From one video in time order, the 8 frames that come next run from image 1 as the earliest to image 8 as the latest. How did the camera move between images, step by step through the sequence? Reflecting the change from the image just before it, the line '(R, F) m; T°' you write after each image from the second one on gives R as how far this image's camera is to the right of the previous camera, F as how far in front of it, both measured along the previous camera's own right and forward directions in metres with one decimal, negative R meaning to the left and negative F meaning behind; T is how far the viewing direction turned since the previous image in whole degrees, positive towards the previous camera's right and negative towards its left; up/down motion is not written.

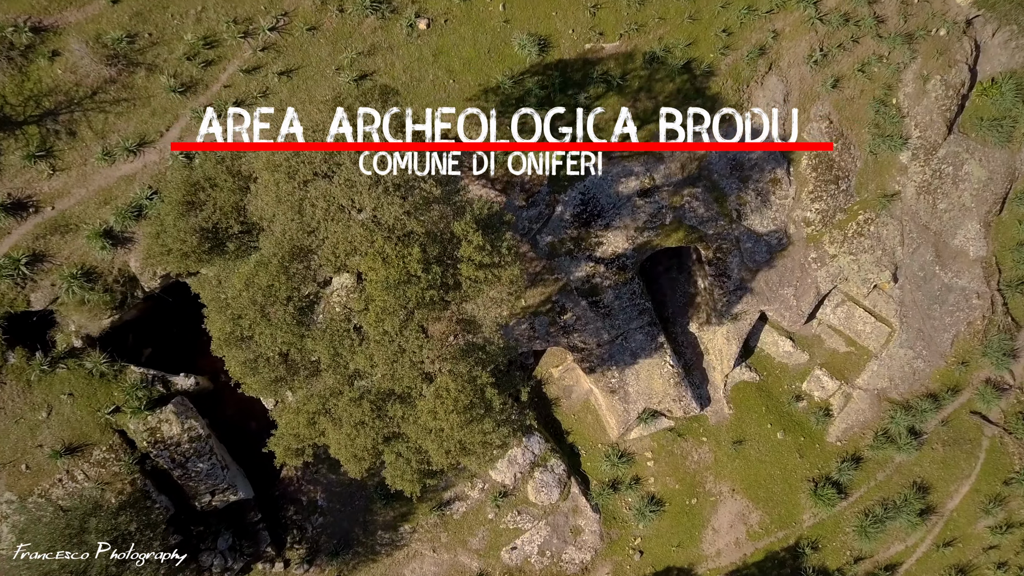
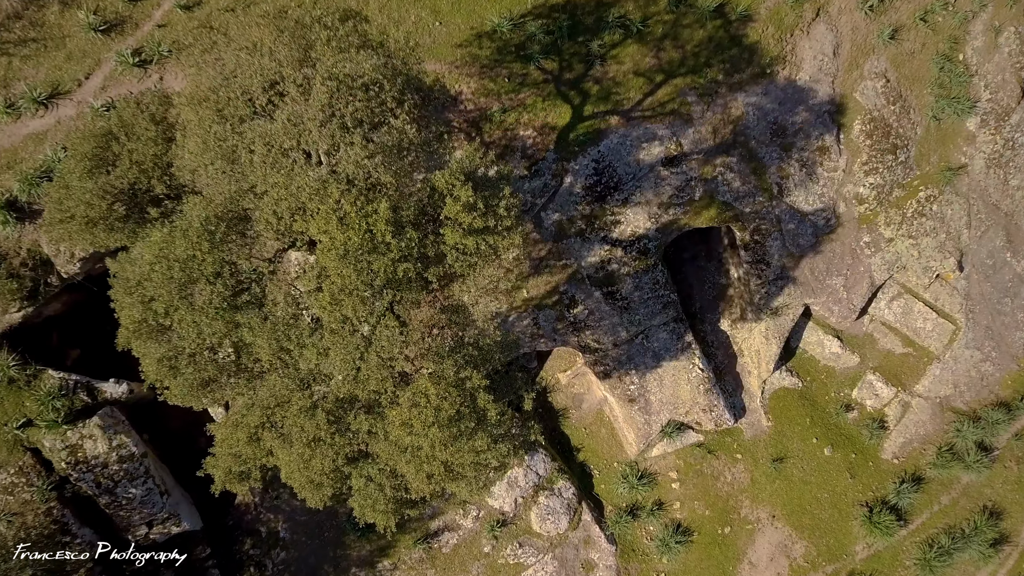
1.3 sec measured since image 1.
(0.0, +3.7) m; 0°
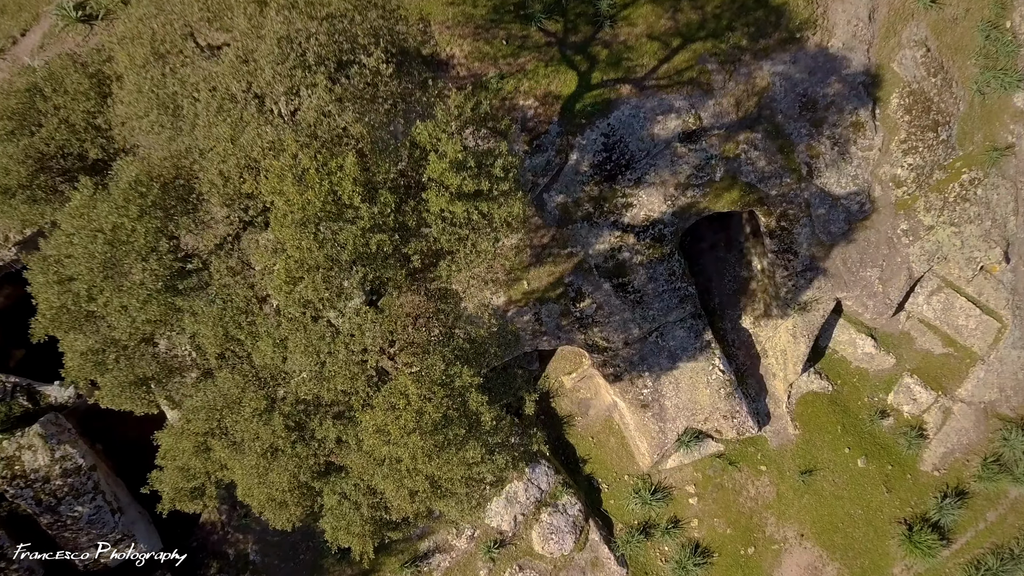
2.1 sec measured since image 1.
(0.0, +2.1) m; 0°
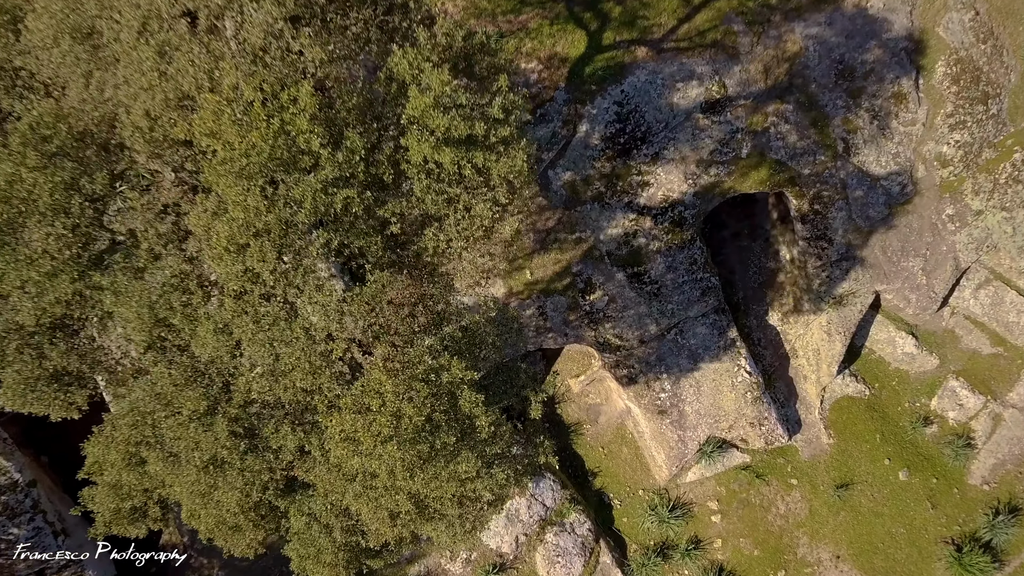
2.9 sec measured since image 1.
(0.0, +2.0) m; 0°
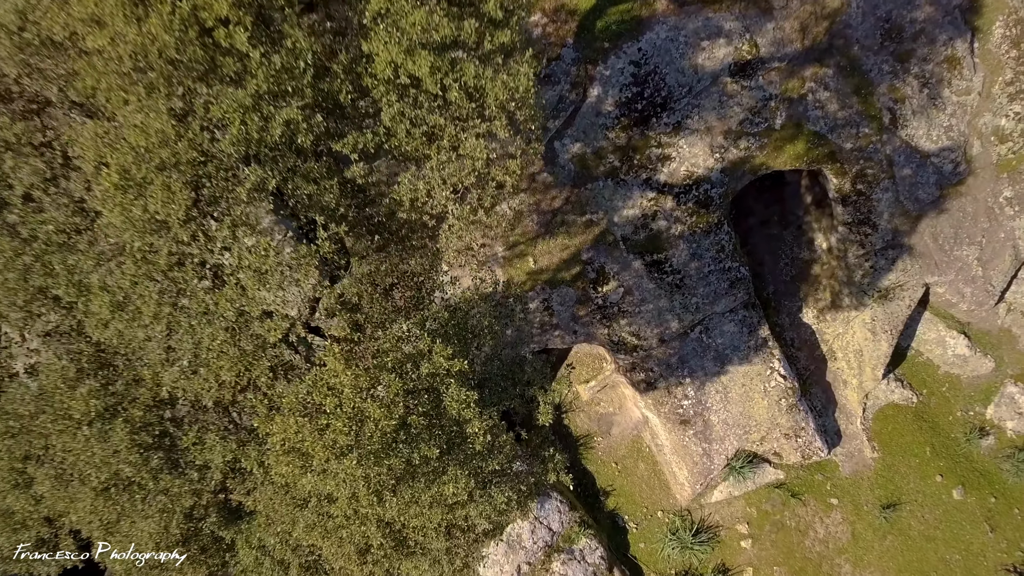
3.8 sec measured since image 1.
(0.0, +2.0) m; 0°
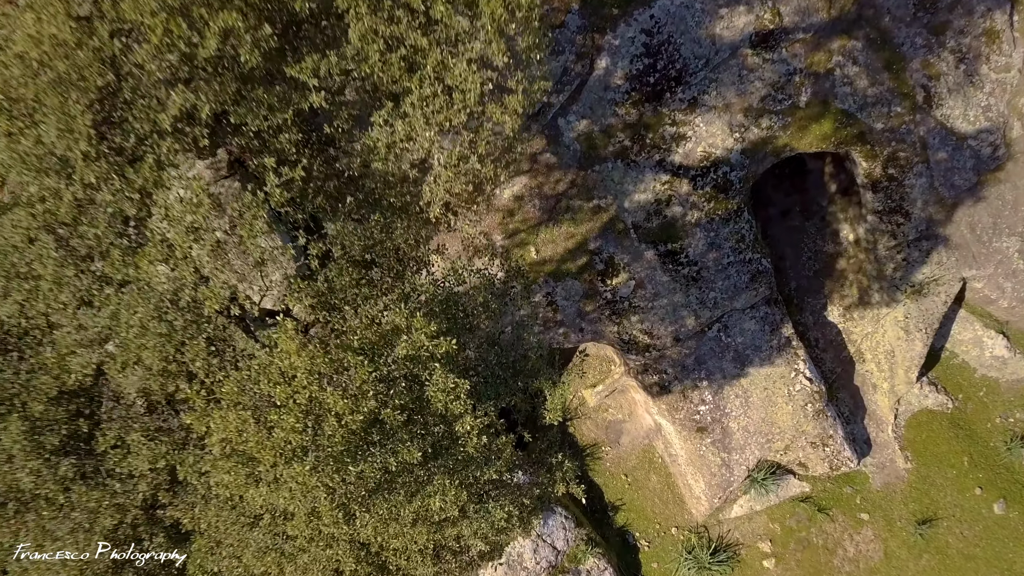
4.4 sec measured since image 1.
(0.0, +1.2) m; 0°
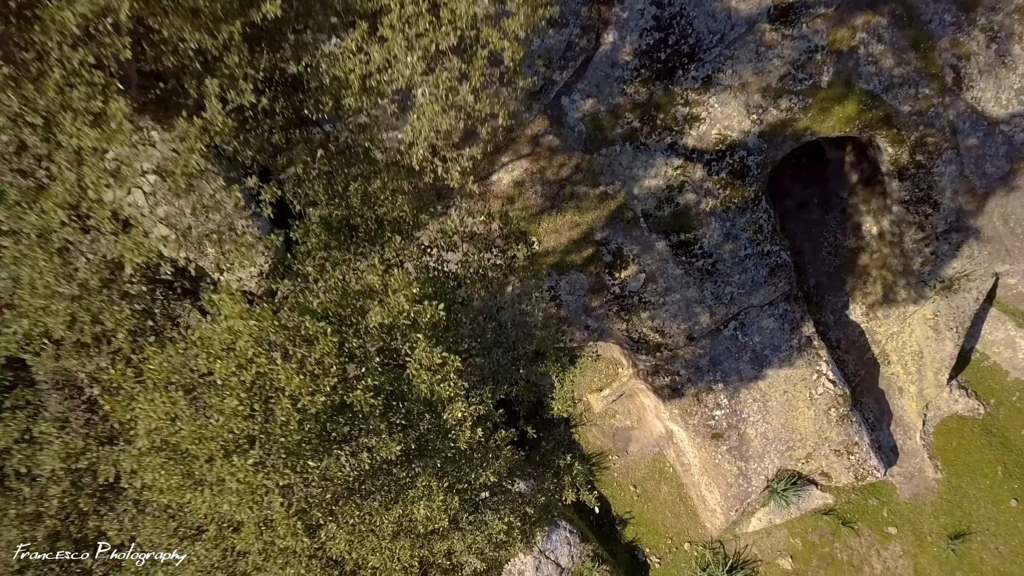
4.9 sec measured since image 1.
(0.0, +0.9) m; 0°
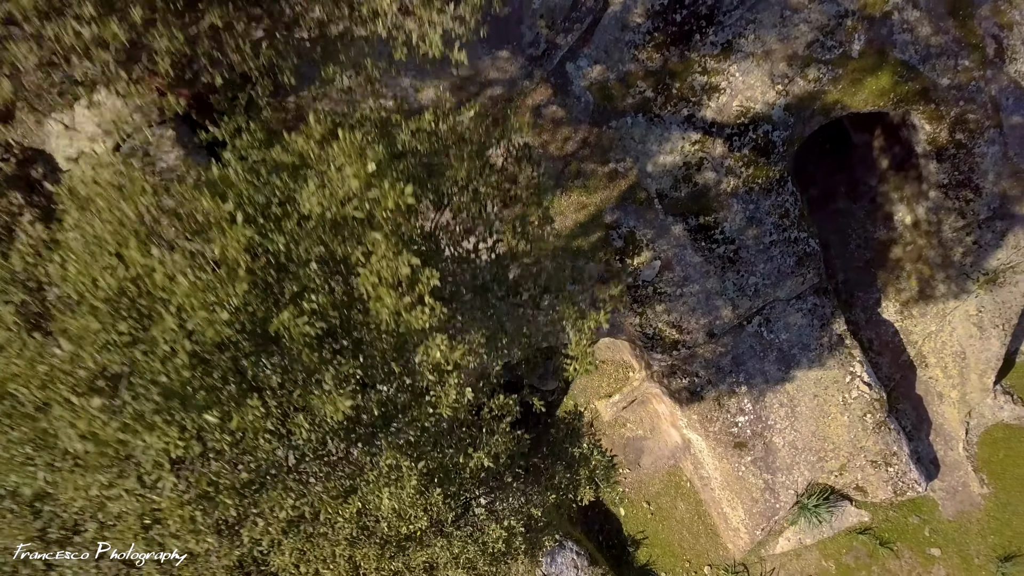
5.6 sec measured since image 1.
(0.0, +1.2) m; 0°
